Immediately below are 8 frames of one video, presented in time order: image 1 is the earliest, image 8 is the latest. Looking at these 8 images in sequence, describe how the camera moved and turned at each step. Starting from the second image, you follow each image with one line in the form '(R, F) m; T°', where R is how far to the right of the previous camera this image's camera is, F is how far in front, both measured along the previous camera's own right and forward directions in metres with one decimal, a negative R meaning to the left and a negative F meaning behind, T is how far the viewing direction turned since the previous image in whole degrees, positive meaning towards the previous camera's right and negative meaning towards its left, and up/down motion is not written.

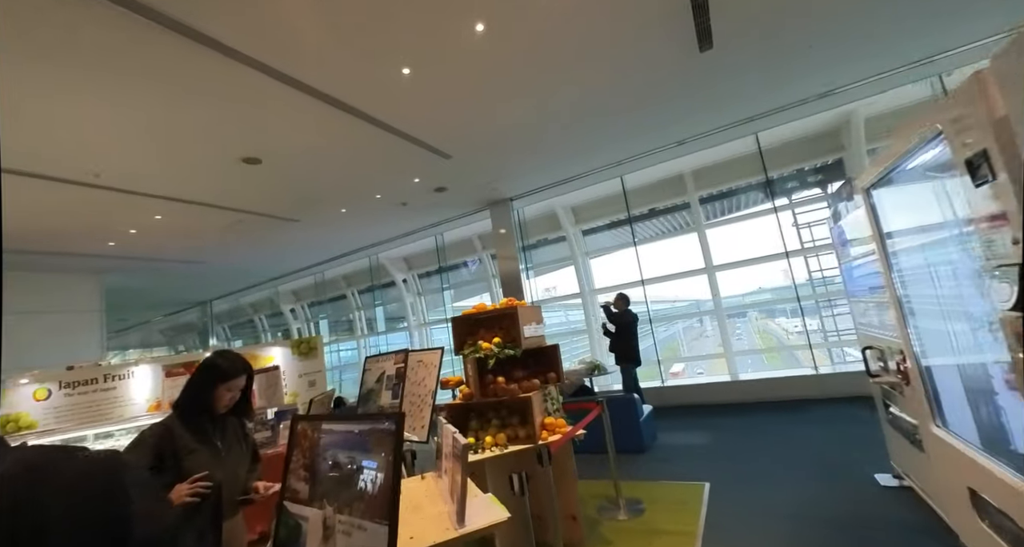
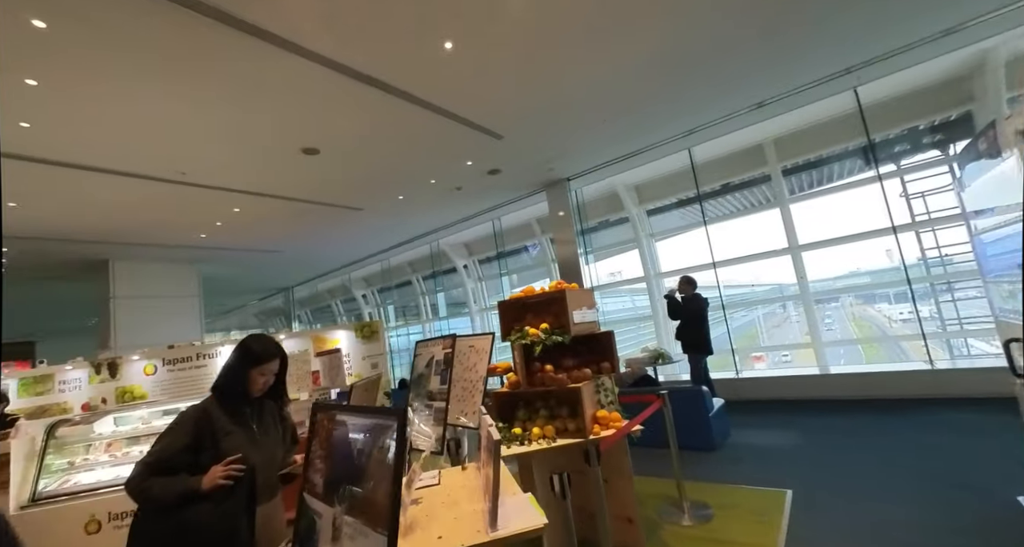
(+0.1, +0.2) m; -9°
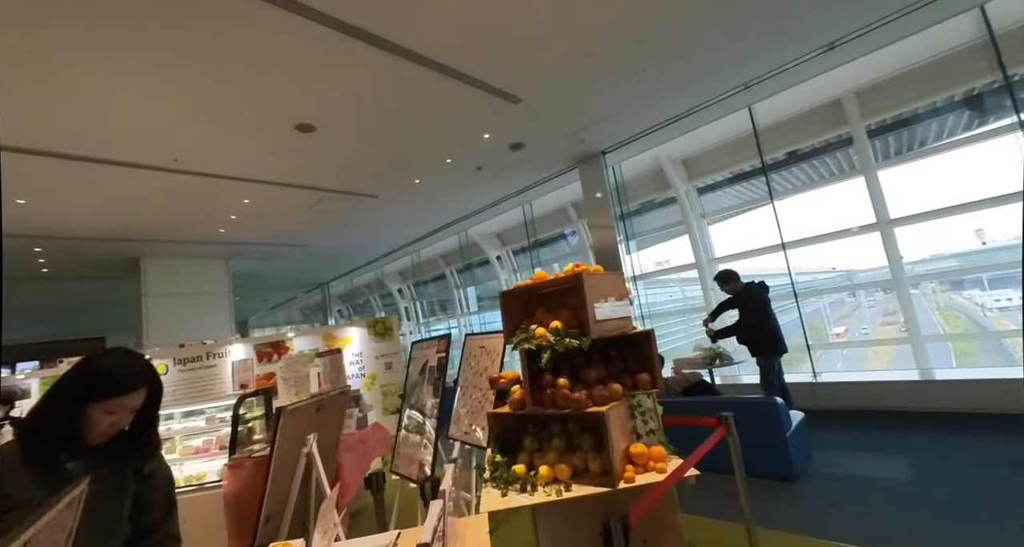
(+0.2, +0.7) m; -6°
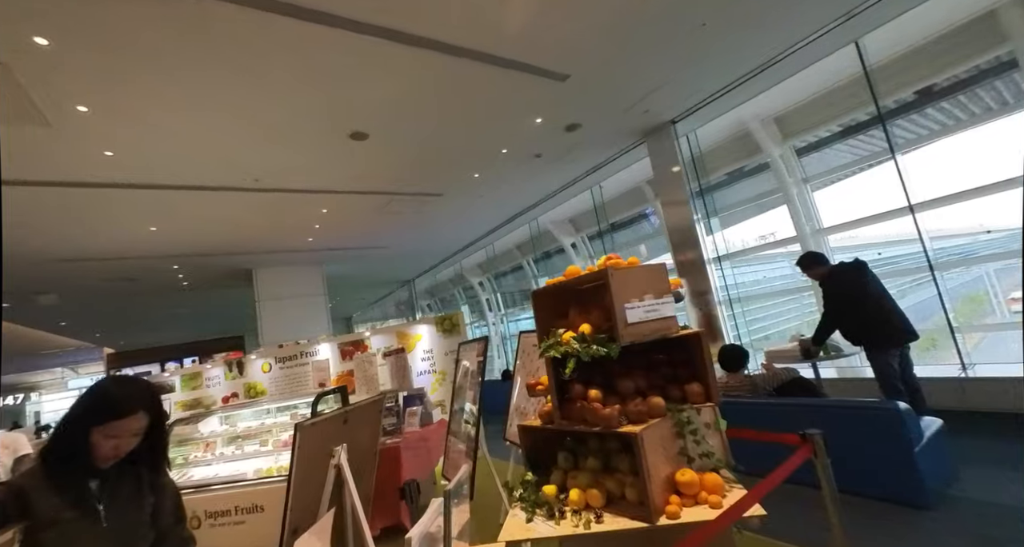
(+0.3, +0.2) m; -12°
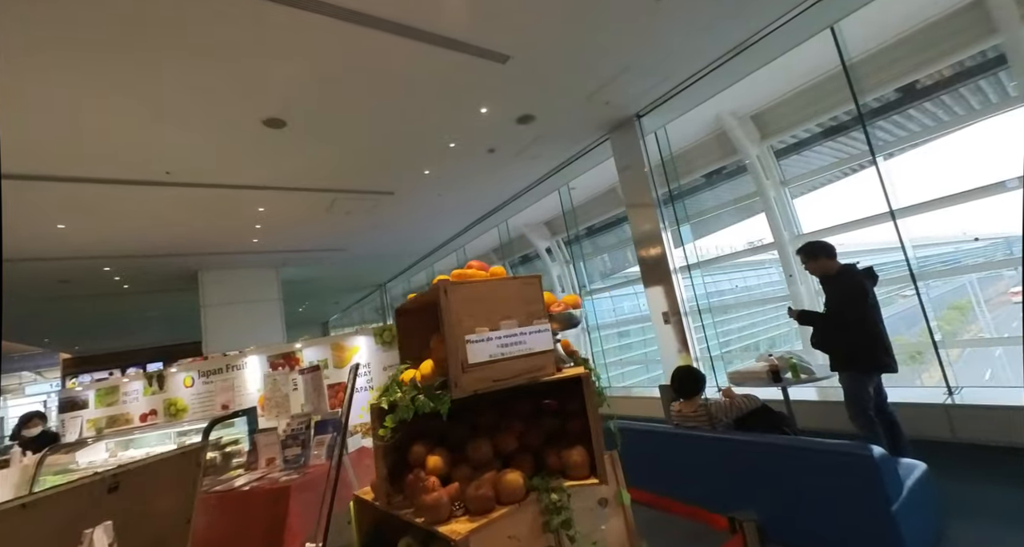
(+0.5, +0.5) m; +1°
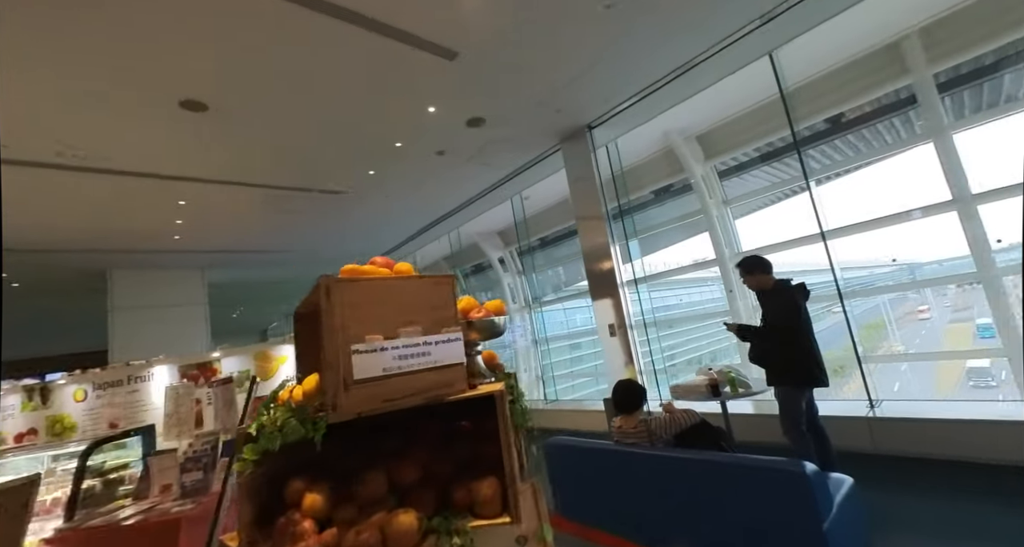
(+0.1, +0.1) m; +6°
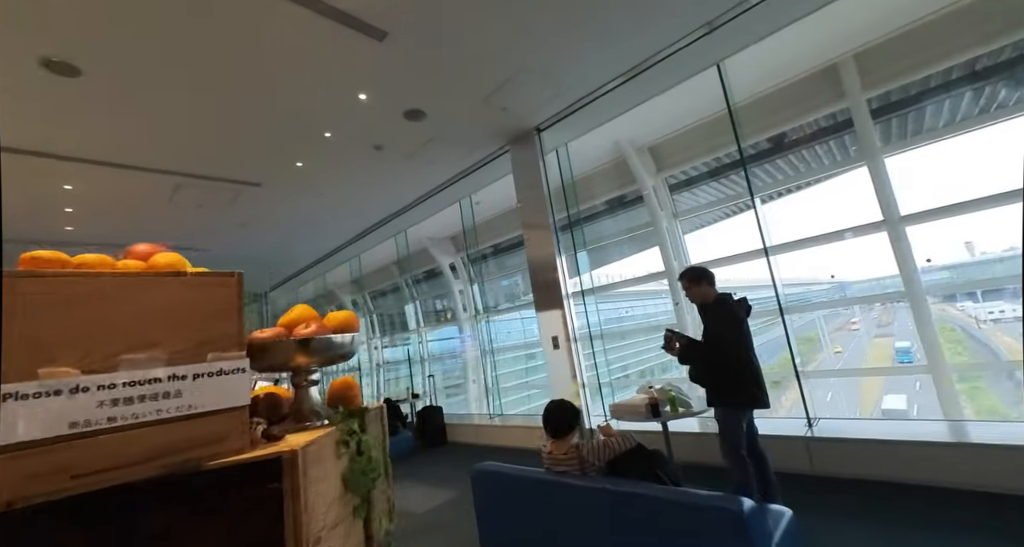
(+0.2, +0.3) m; +5°
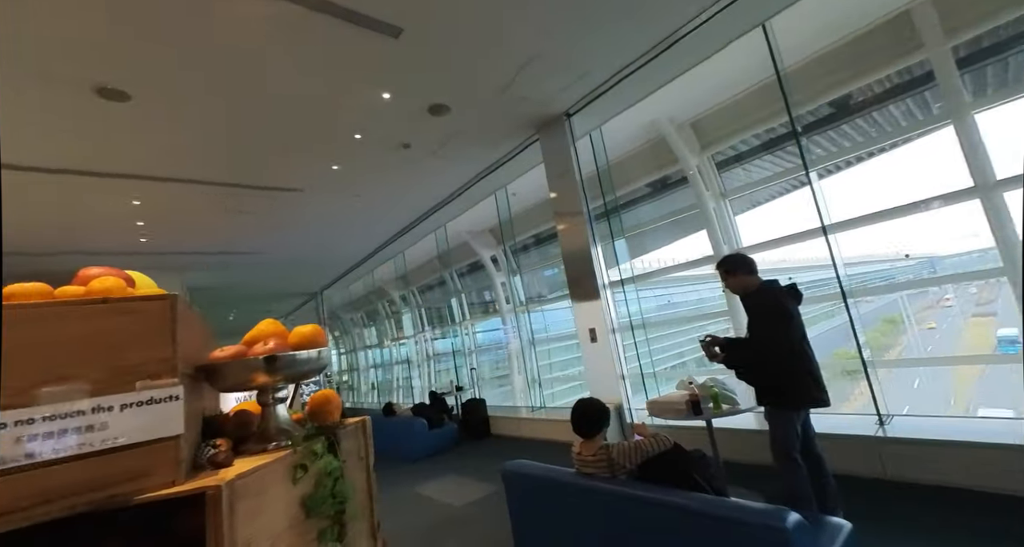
(+0.1, +0.1) m; -7°
